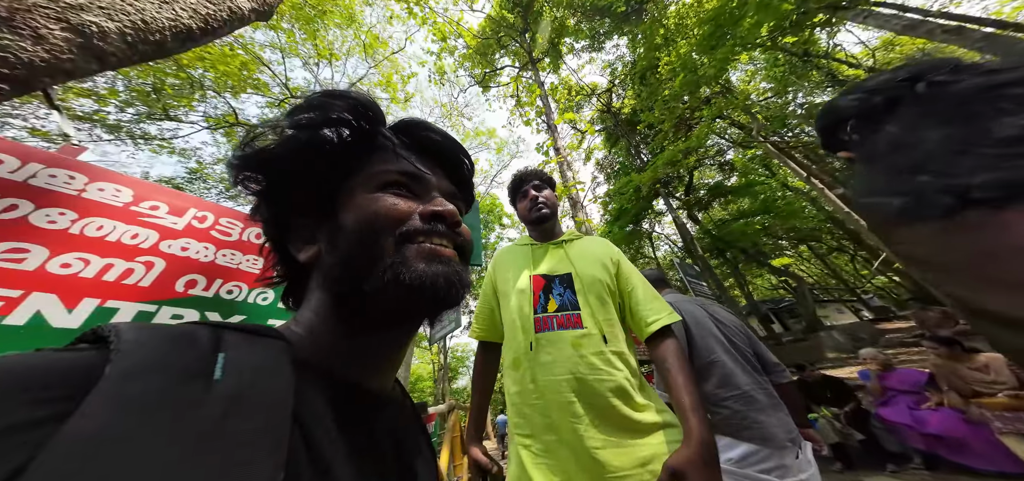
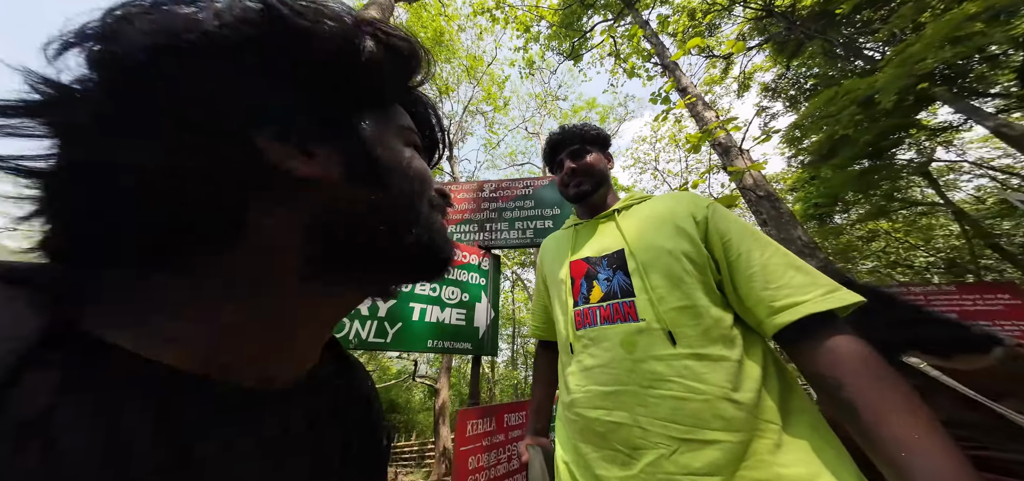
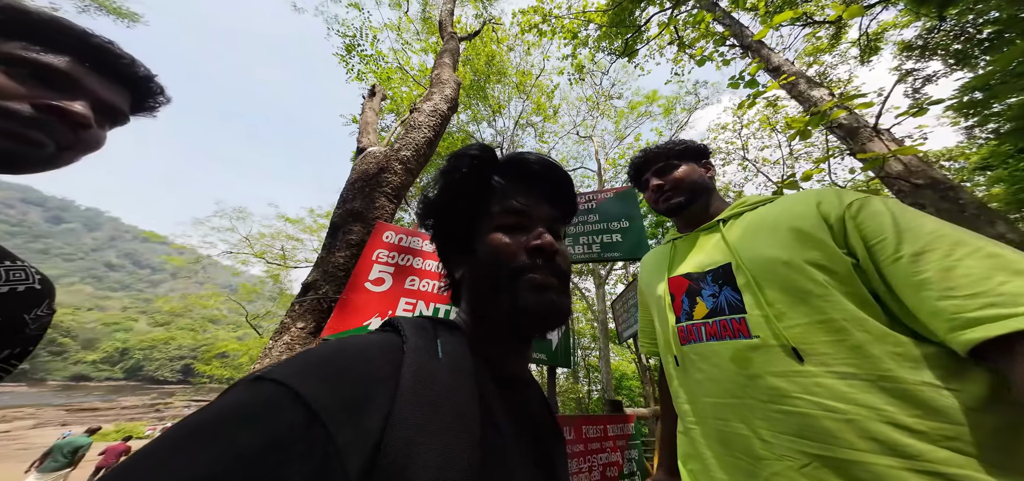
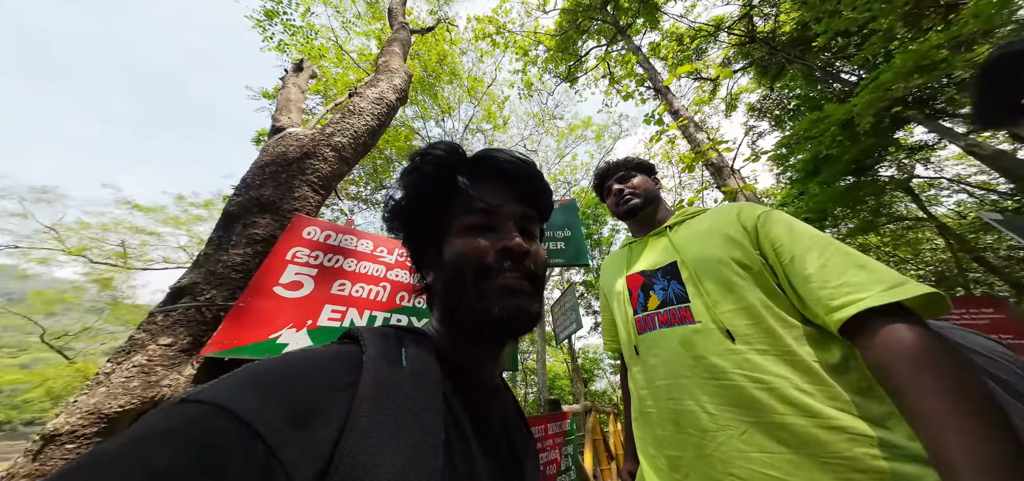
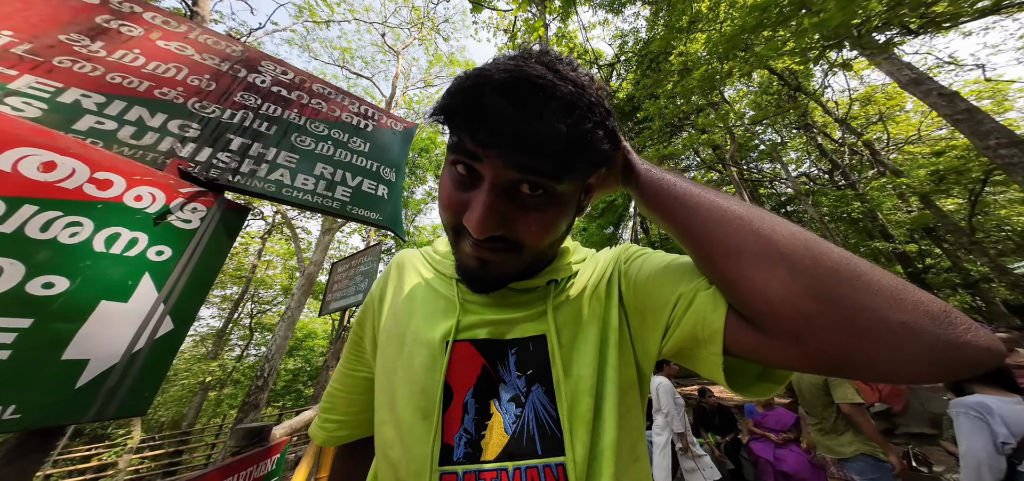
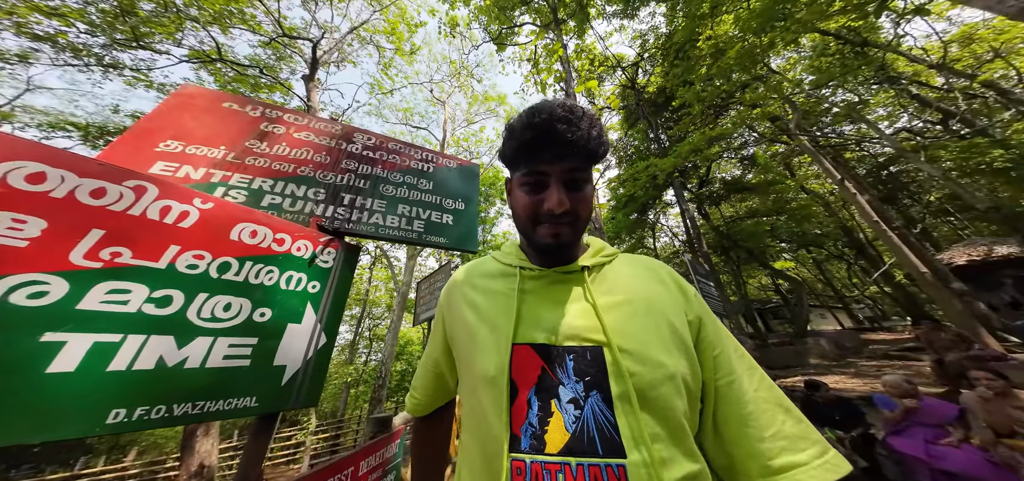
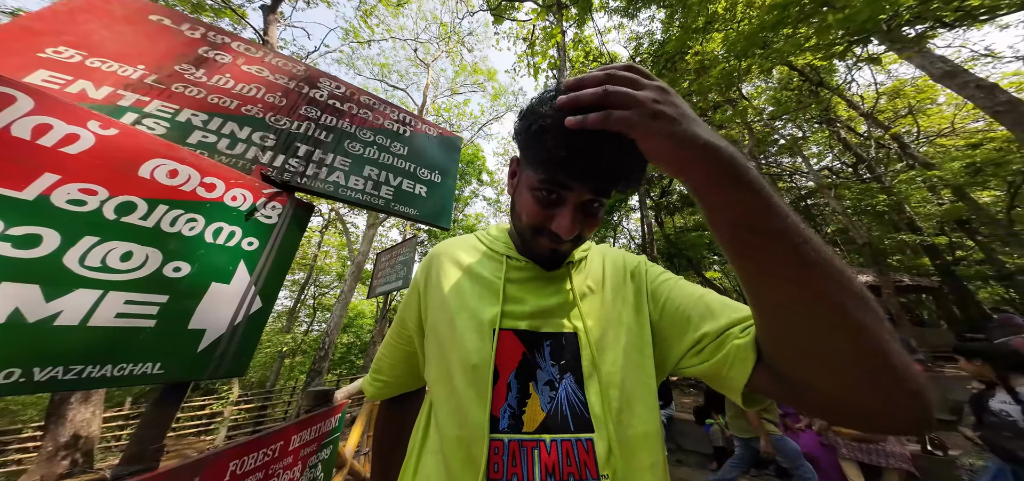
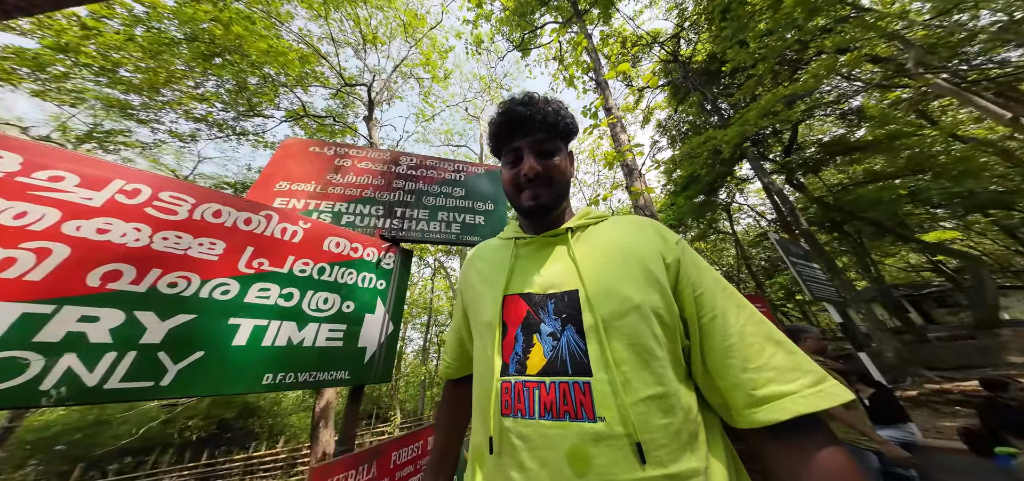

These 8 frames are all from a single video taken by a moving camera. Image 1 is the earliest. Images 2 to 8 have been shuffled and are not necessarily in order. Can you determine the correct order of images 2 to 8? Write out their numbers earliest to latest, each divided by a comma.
4, 3, 2, 8, 6, 7, 5
